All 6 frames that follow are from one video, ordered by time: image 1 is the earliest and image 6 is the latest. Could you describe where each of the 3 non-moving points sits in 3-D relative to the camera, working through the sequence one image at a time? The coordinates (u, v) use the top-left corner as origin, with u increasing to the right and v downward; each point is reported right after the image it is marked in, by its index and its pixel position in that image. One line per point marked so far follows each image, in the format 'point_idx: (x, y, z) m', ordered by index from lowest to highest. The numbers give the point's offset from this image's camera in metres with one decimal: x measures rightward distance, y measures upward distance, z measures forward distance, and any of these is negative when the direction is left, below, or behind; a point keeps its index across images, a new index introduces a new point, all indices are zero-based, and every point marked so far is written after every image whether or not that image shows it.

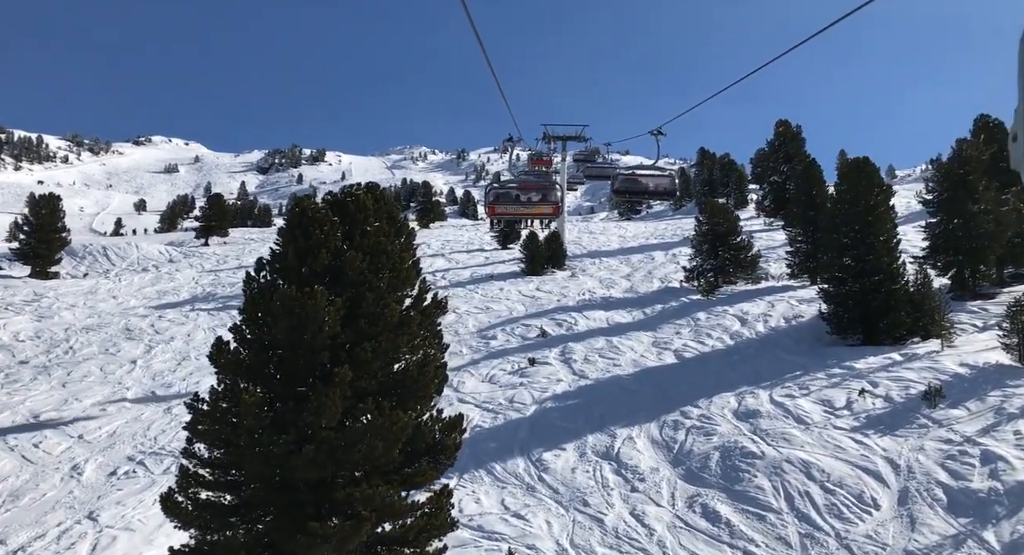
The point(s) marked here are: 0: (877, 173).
0: (+10.1, +2.9, +19.0) m
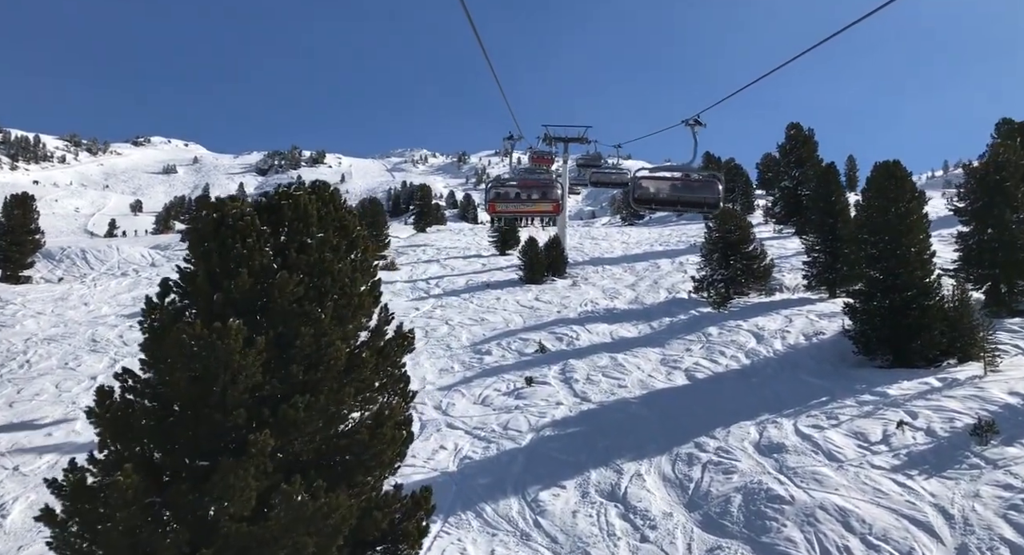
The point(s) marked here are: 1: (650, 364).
0: (+10.0, +2.5, +17.4) m
1: (+3.7, -2.3, +18.5) m
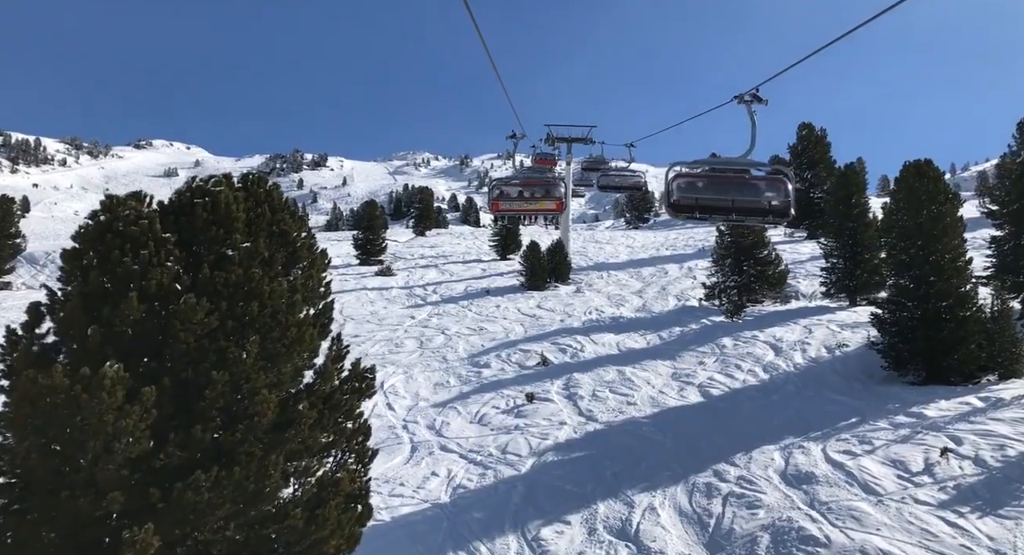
0: (+10.0, +2.3, +16.1) m
1: (+3.7, -2.5, +17.2) m
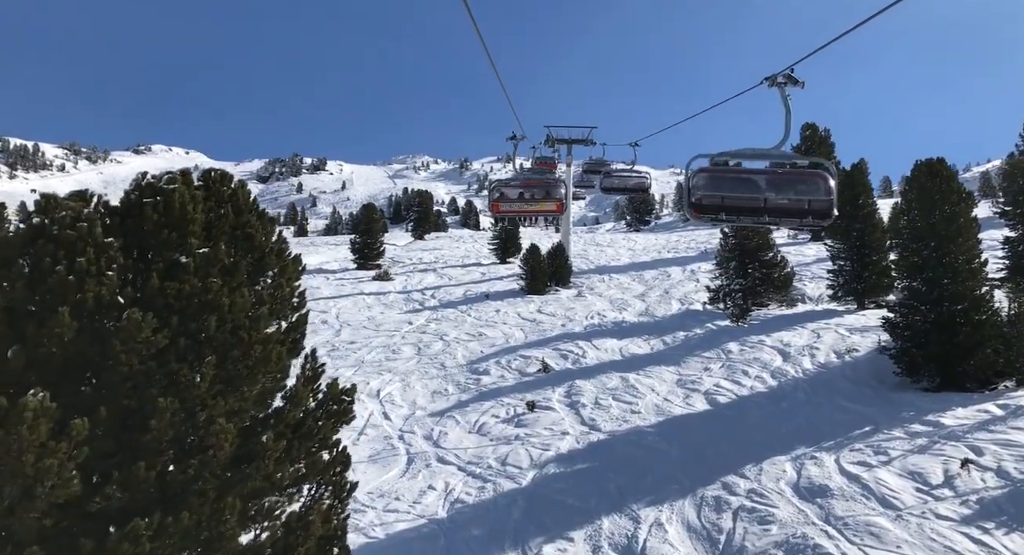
0: (+10.0, +2.2, +15.6) m
1: (+3.7, -2.6, +16.7) m
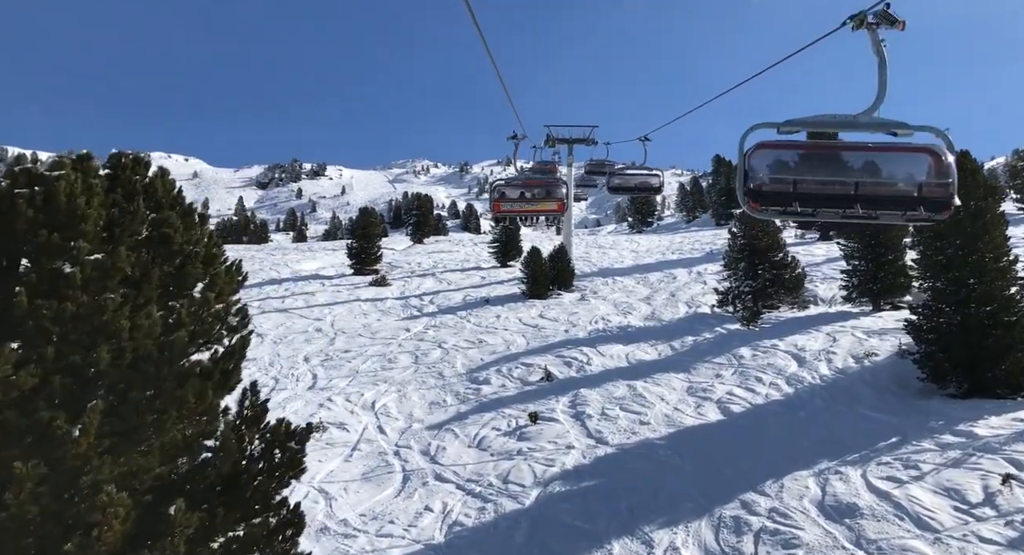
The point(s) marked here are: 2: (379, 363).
0: (+9.9, +2.3, +14.7) m
1: (+3.7, -2.7, +15.8) m
2: (-3.6, -2.4, +19.0) m
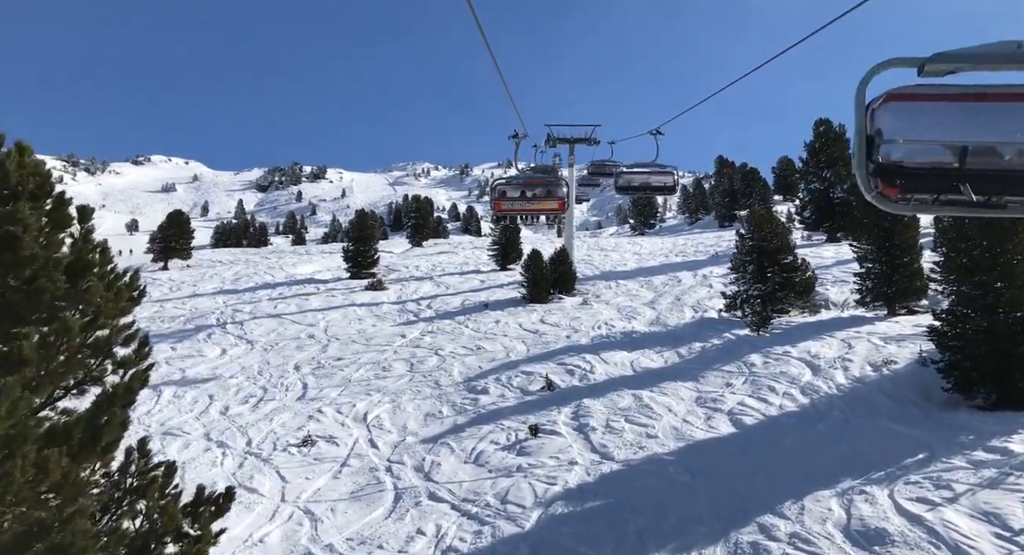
0: (+9.9, +2.2, +13.9) m
1: (+3.7, -2.8, +15.0) m
2: (-3.7, -2.5, +18.2) m
